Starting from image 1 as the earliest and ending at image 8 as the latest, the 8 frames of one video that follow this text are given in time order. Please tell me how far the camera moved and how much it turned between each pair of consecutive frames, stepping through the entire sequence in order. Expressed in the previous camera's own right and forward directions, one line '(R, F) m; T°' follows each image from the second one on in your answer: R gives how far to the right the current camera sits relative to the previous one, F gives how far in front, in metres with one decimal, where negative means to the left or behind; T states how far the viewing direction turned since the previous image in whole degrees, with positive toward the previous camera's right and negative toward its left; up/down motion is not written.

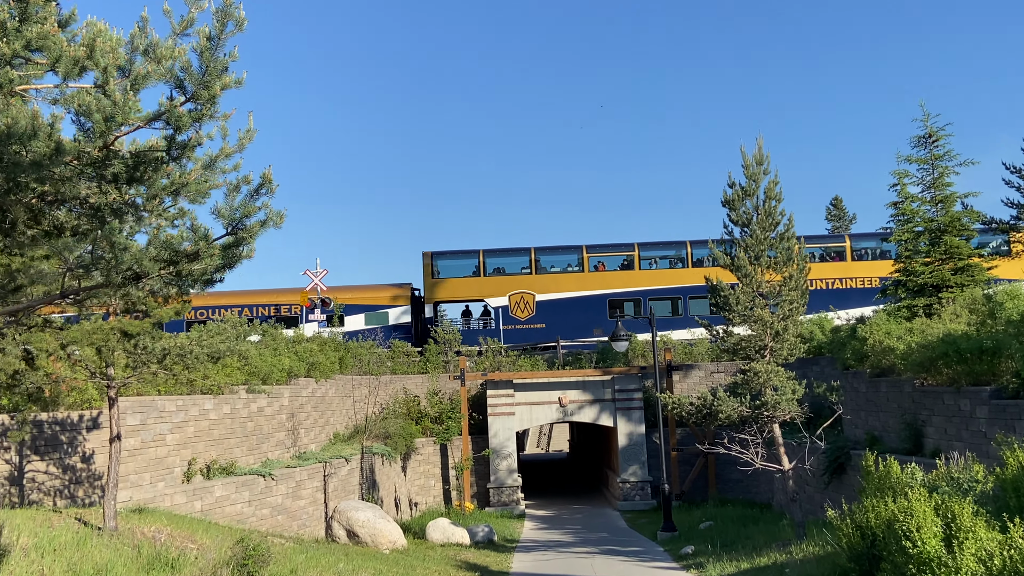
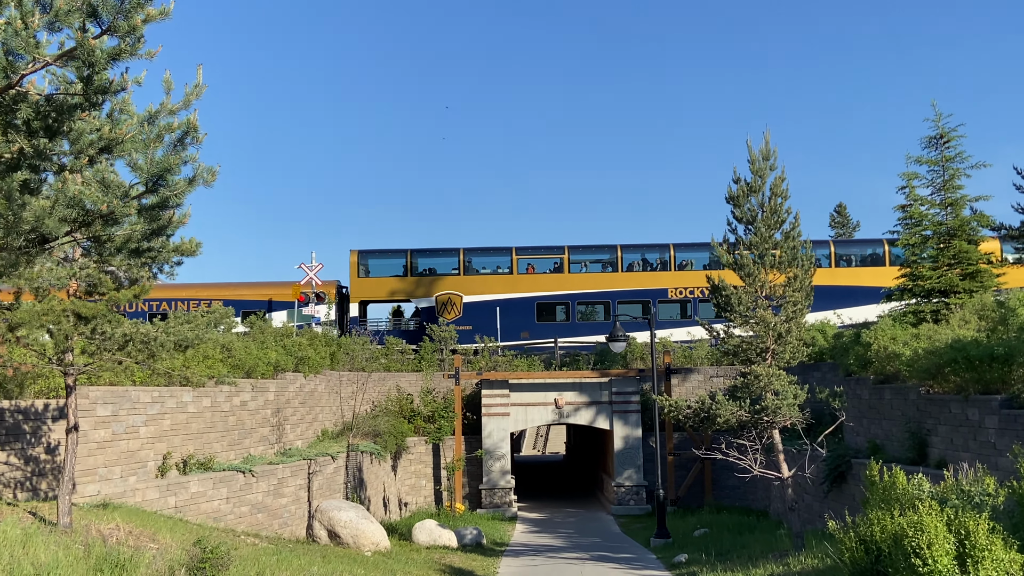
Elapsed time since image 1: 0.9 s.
(+0.2, +0.5) m; 0°
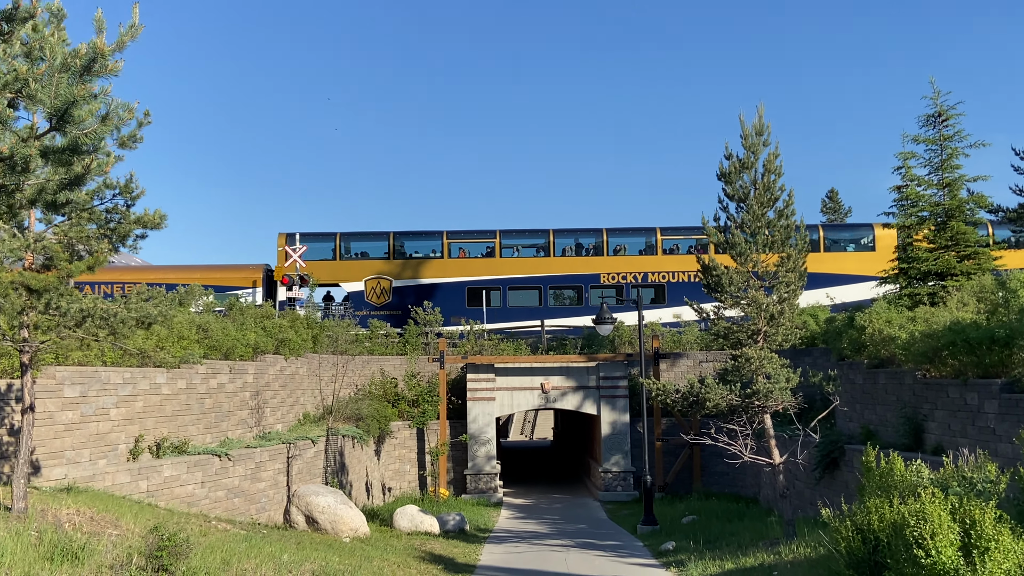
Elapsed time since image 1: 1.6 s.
(+0.1, +0.5) m; +1°
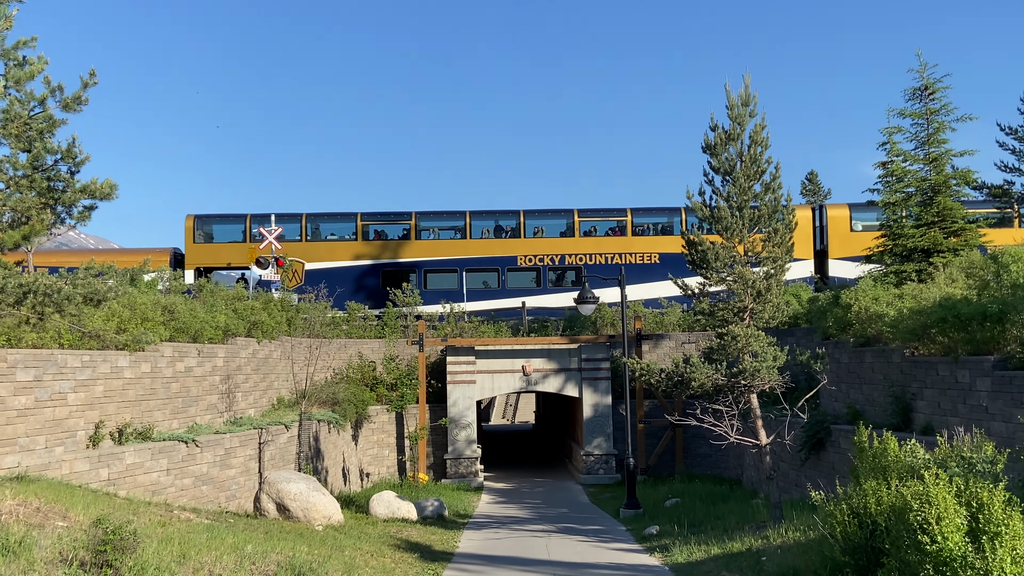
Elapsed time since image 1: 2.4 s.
(+0.1, +0.5) m; +1°
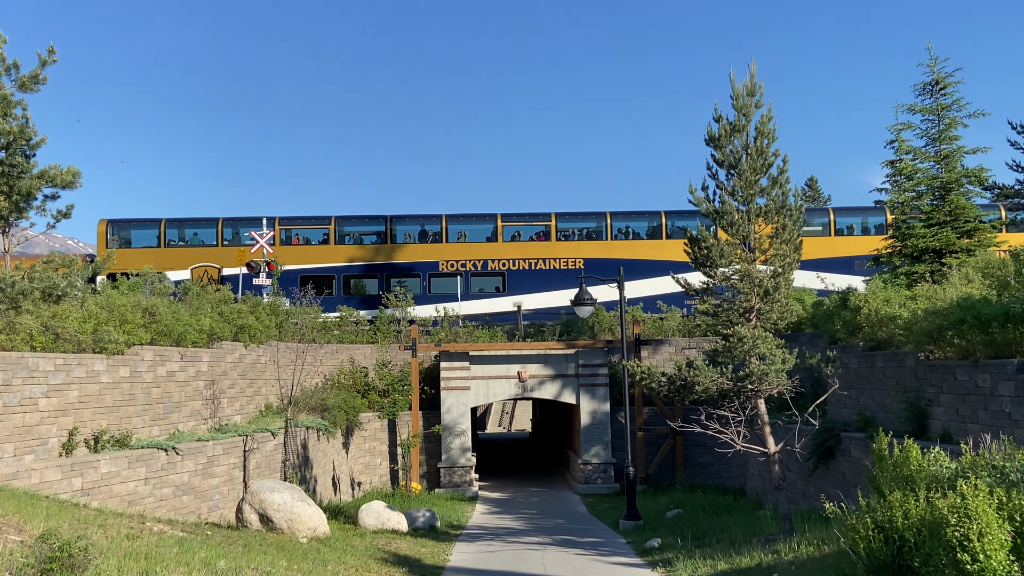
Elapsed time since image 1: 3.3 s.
(0.0, +0.6) m; 0°
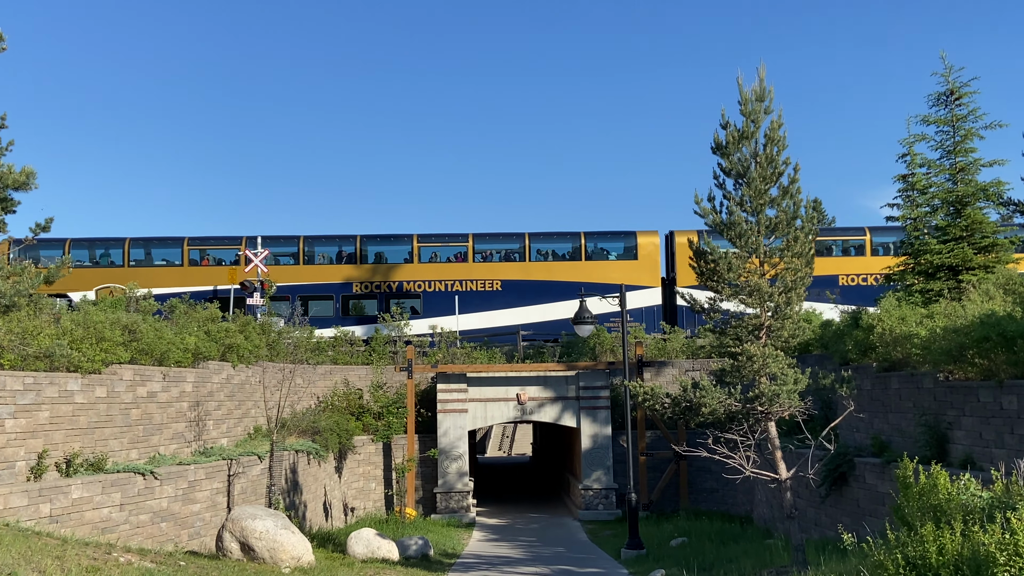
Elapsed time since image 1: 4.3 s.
(+0.1, +0.6) m; 0°
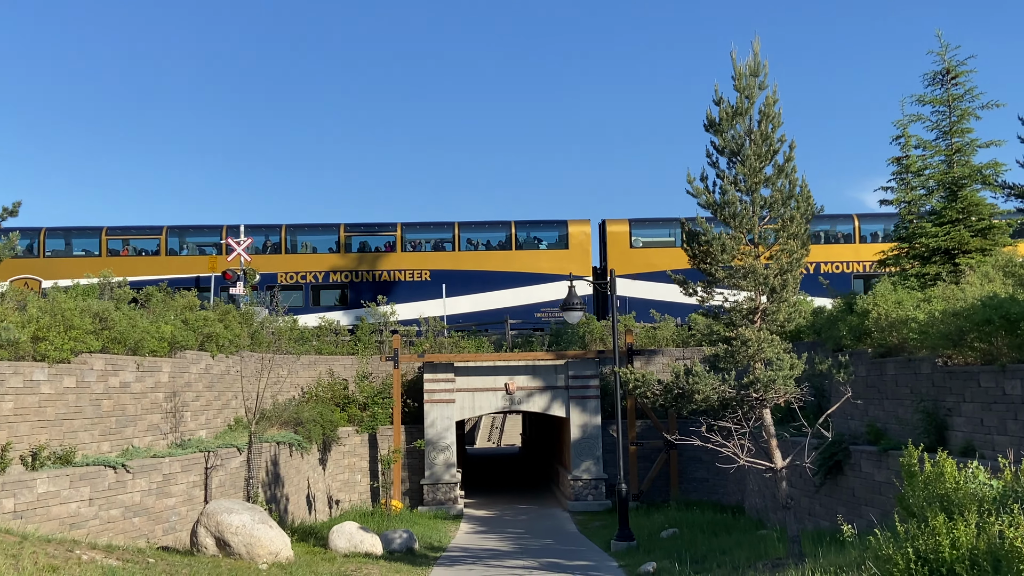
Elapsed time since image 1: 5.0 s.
(+0.1, +0.4) m; +1°
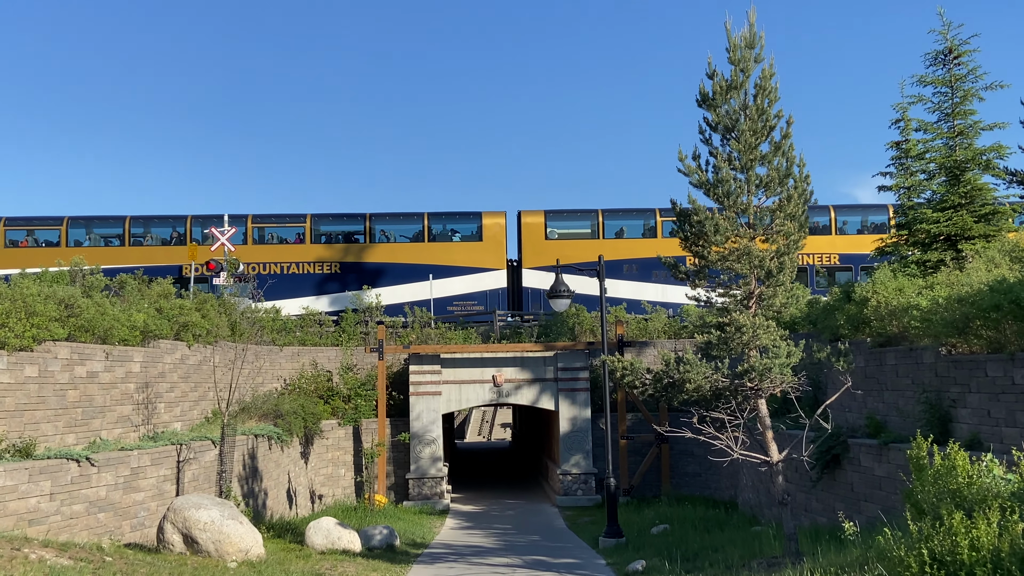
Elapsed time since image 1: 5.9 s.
(+0.1, +0.6) m; +1°
